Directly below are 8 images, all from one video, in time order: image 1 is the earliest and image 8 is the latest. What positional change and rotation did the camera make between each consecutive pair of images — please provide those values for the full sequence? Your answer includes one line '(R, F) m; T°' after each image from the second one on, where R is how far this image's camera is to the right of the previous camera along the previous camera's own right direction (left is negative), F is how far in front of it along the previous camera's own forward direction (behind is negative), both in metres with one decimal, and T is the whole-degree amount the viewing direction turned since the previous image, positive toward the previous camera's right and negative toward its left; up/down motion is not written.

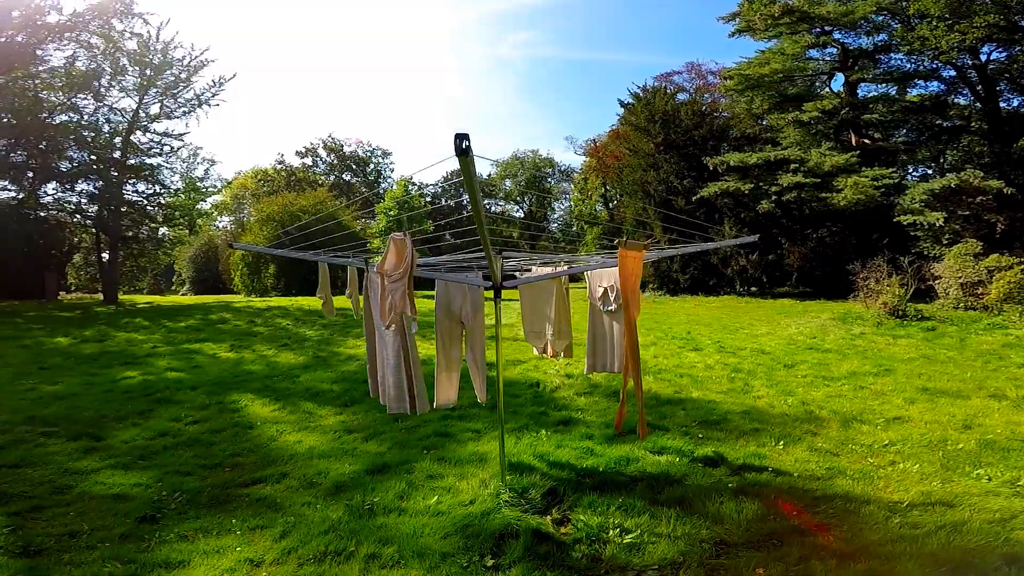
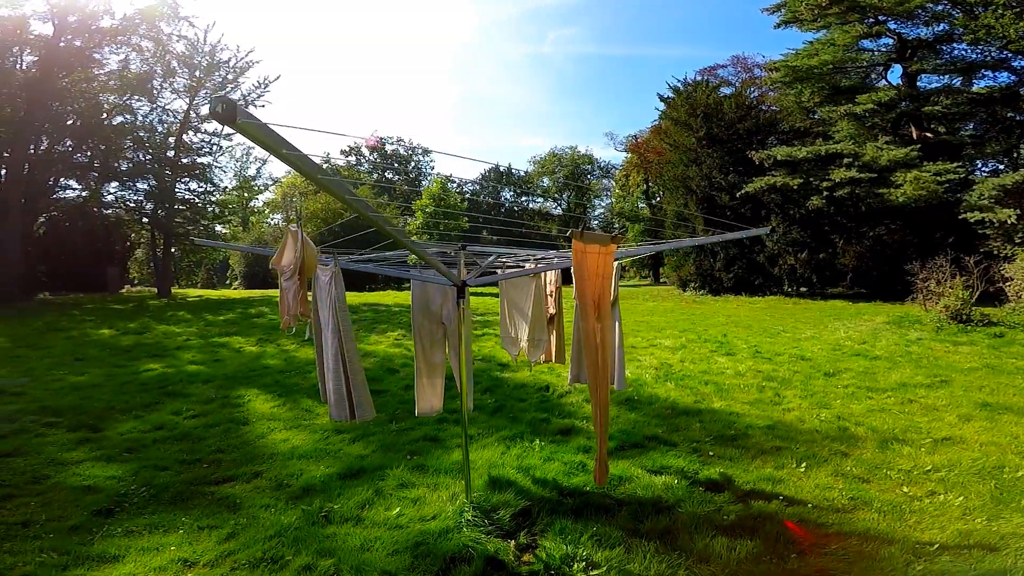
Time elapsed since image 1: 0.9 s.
(+0.4, +0.4) m; -5°
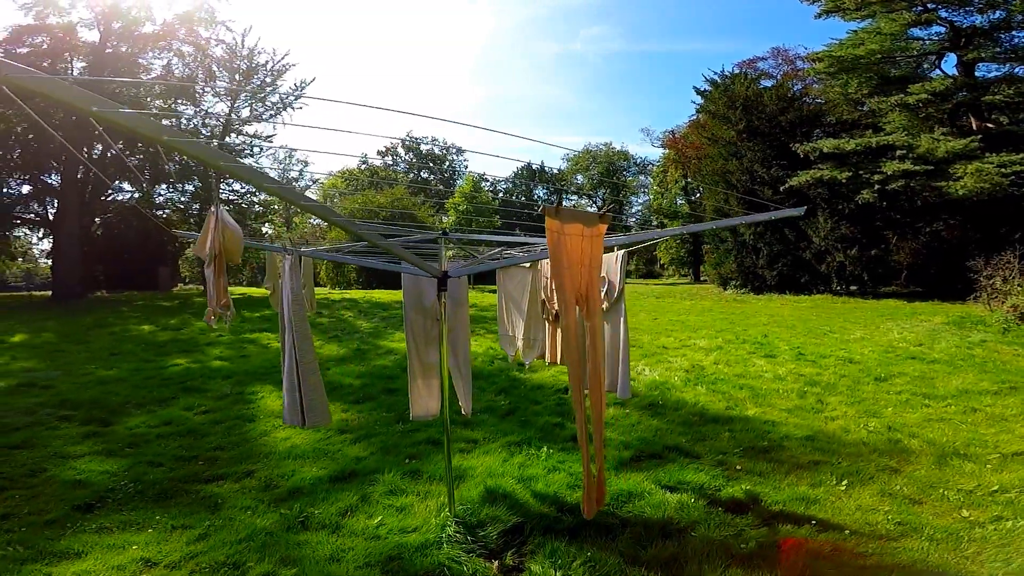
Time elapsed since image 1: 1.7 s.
(+0.3, +0.3) m; -4°
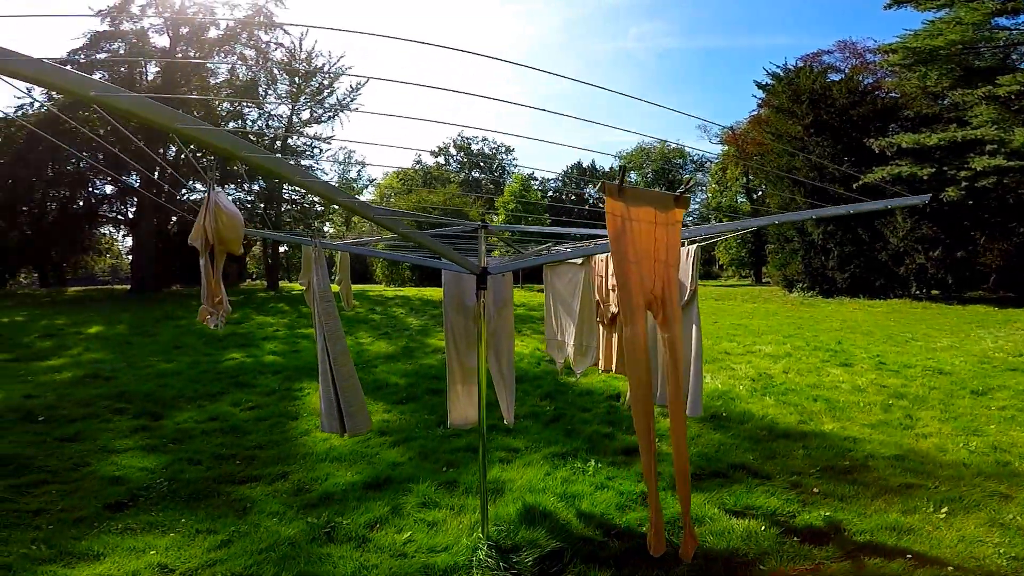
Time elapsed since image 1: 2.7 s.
(0.0, +0.3) m; -5°
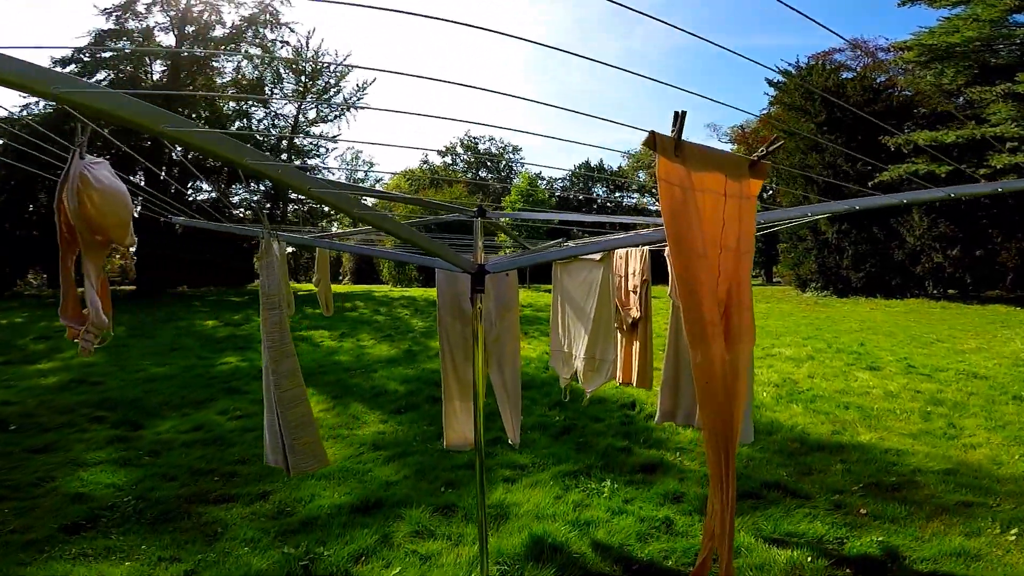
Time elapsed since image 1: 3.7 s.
(0.0, +0.4) m; -1°
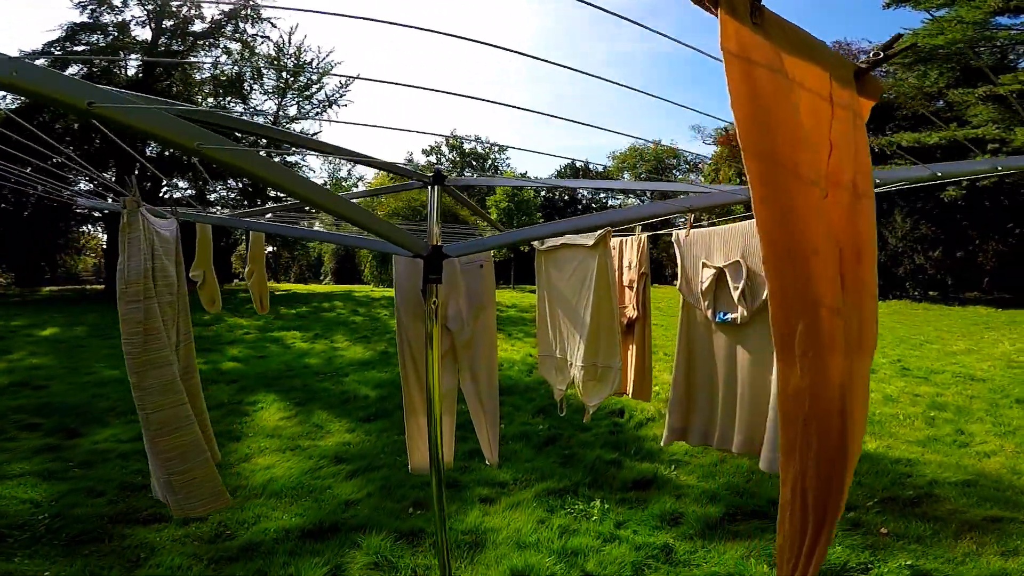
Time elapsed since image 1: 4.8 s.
(0.0, +0.4) m; +2°
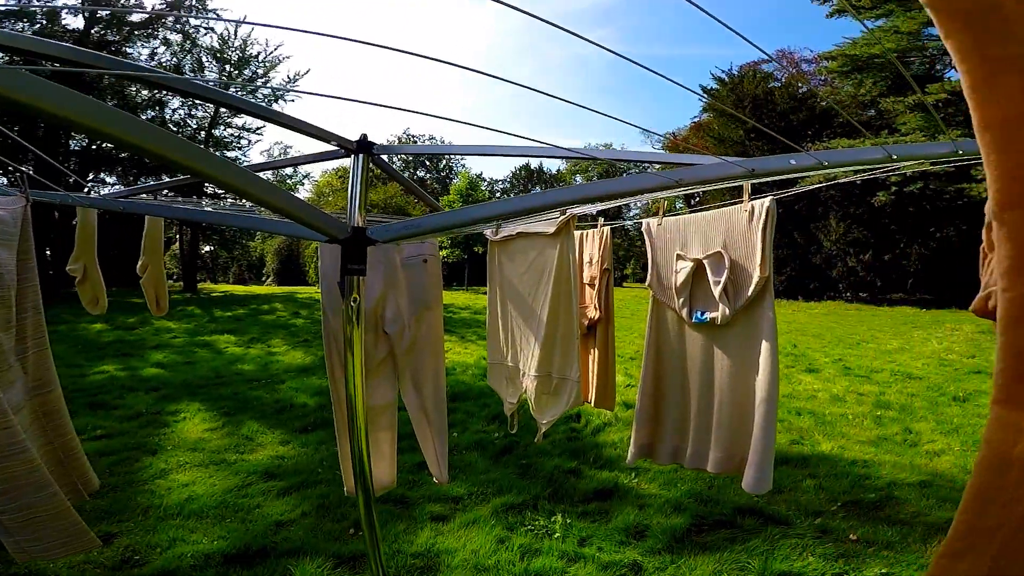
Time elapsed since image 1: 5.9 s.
(0.0, +0.3) m; +5°
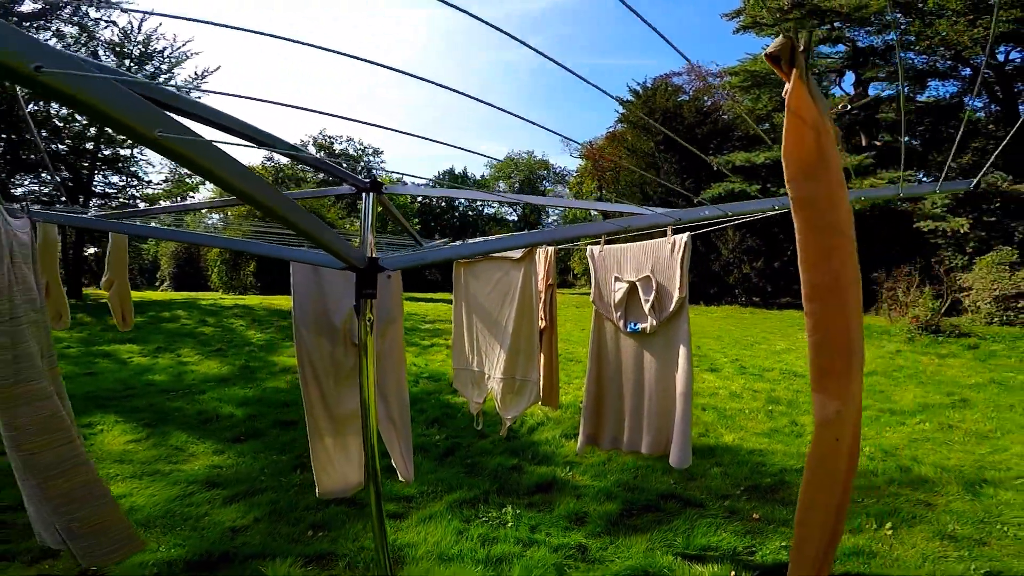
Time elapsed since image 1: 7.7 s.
(-0.2, -0.2) m; +9°
